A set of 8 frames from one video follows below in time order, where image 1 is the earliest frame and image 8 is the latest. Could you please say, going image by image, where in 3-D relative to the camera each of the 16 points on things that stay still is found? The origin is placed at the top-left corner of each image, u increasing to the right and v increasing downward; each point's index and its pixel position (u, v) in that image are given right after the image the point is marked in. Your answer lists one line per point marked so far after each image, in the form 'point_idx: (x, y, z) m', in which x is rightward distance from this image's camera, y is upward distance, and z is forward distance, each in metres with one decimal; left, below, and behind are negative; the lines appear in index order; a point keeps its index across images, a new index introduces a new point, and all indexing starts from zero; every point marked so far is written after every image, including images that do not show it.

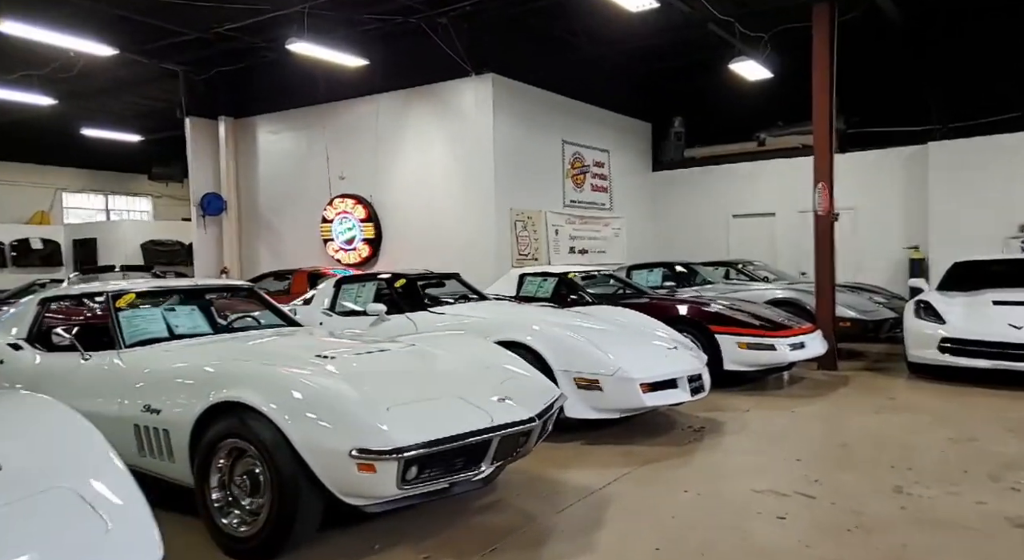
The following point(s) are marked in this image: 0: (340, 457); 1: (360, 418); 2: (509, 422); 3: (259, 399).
0: (-0.7, -0.7, +2.7) m
1: (-0.6, -0.5, +2.8) m
2: (0.0, -0.6, +3.1) m
3: (-1.0, -0.5, +2.9) m
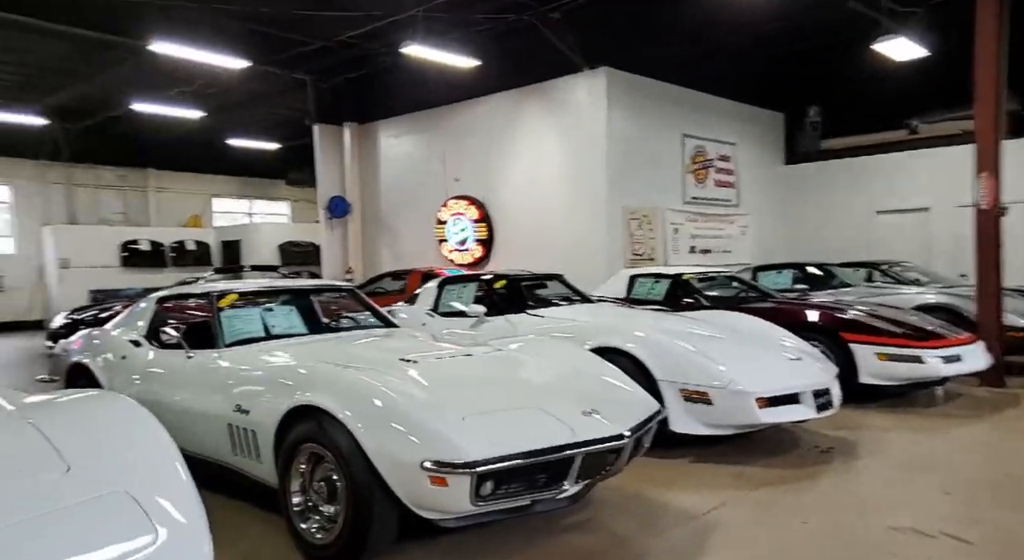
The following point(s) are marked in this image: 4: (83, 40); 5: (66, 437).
0: (-0.4, -0.7, +2.6) m
1: (-0.3, -0.5, +2.6) m
2: (+0.3, -0.6, +2.9) m
3: (-0.7, -0.5, +2.8) m
4: (-5.8, +3.3, +9.7) m
5: (-1.3, -0.5, +2.1) m
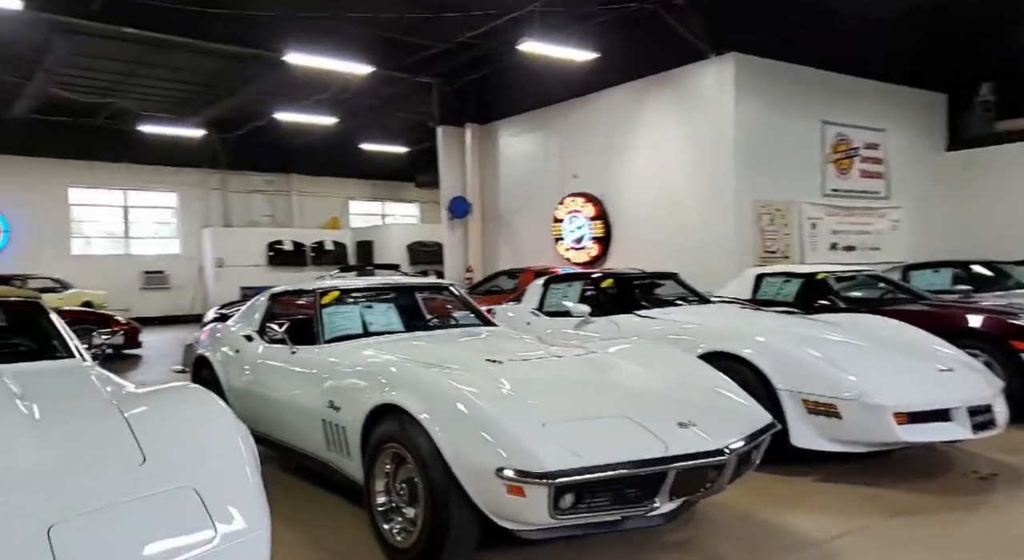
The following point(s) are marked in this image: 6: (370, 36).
0: (-0.1, -0.7, +2.5) m
1: (0.0, -0.5, +2.5) m
2: (+0.6, -0.6, +2.6) m
3: (-0.4, -0.5, +2.7) m
4: (-4.1, +3.3, +10.5) m
5: (-1.1, -0.5, +2.2) m
6: (-1.9, +3.3, +9.7) m
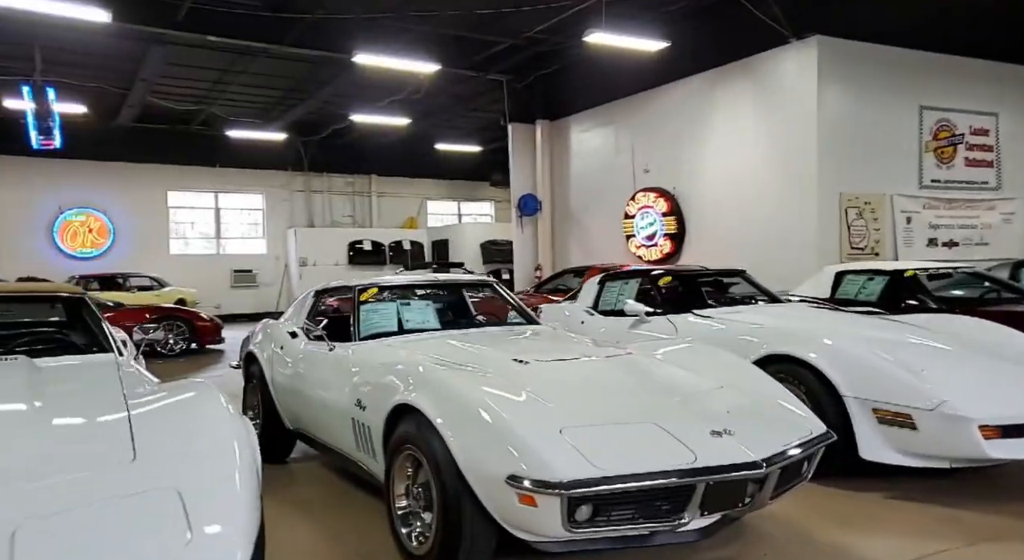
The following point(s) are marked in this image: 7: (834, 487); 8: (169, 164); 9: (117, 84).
0: (0.0, -0.7, +2.3) m
1: (0.0, -0.5, +2.3) m
2: (+0.7, -0.6, +2.4) m
3: (-0.3, -0.5, +2.6) m
4: (-3.1, +3.3, +10.8) m
5: (-1.1, -0.4, +2.1) m
6: (-1.0, +3.3, +9.7) m
7: (+1.6, -1.0, +3.6) m
8: (-7.2, +2.5, +15.2) m
9: (-6.5, +3.2, +11.8) m
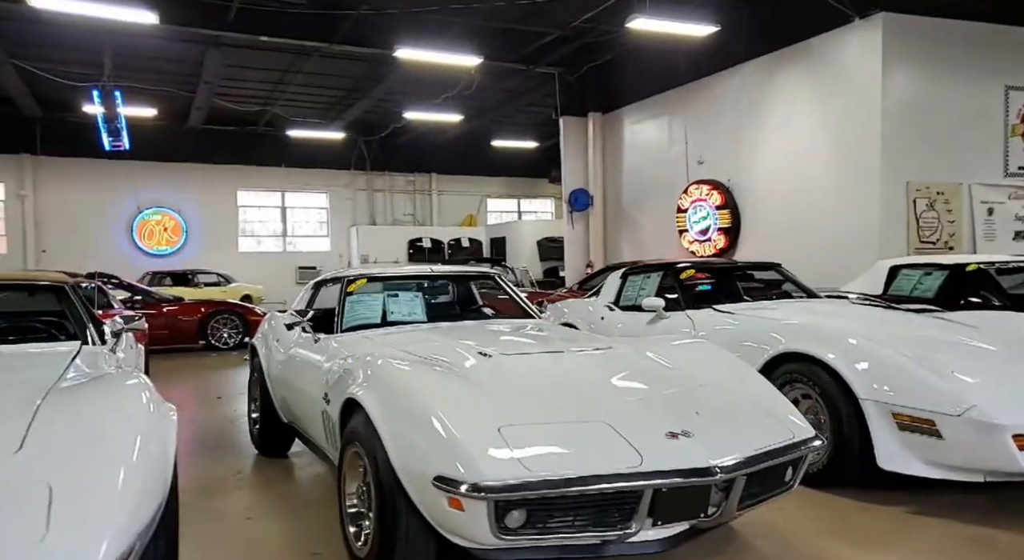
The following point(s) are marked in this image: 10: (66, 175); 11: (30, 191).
0: (-0.3, -0.6, +2.2) m
1: (-0.2, -0.5, +2.2) m
2: (+0.5, -0.6, +2.1) m
3: (-0.5, -0.4, +2.5) m
4: (-2.4, +3.4, +10.9) m
5: (-1.3, -0.4, +2.1) m
6: (-0.4, +3.4, +9.6) m
7: (+1.6, -1.0, +3.3) m
8: (-6.0, +2.6, +15.8) m
9: (-5.7, +3.3, +12.3) m
10: (-8.9, +2.1, +14.4) m
11: (-9.4, +1.8, +14.1) m
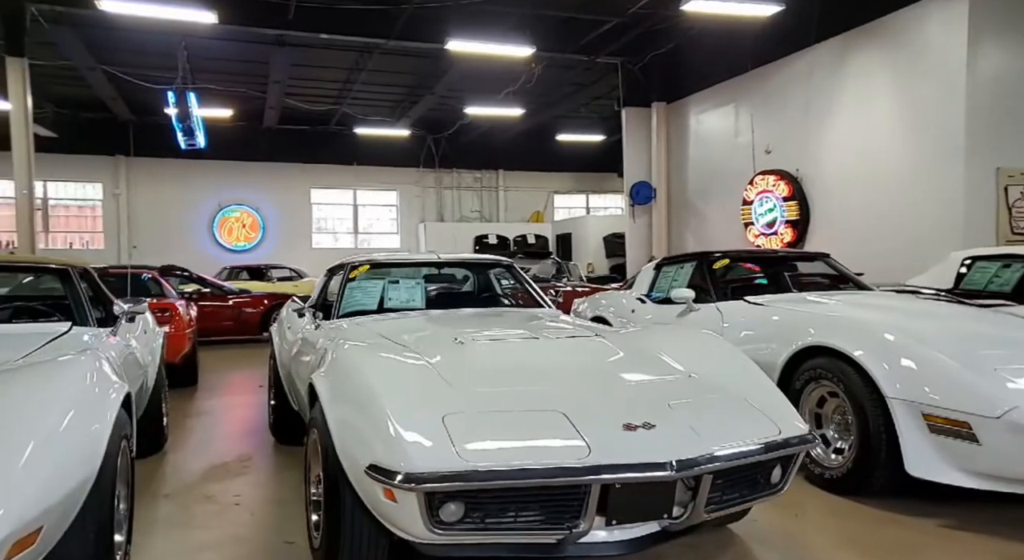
0: (-0.4, -0.6, +2.0) m
1: (-0.3, -0.4, +2.0) m
2: (+0.3, -0.5, +1.9) m
3: (-0.6, -0.4, +2.4) m
4: (-1.5, +3.5, +10.9) m
5: (-1.5, -0.3, +2.1) m
6: (+0.3, +3.5, +9.4) m
7: (+1.5, -0.9, +3.0) m
8: (-4.5, +2.7, +16.2) m
9: (-4.6, +3.4, +12.7) m
10: (-7.6, +2.3, +15.2) m
11: (-8.1, +1.9, +15.0) m
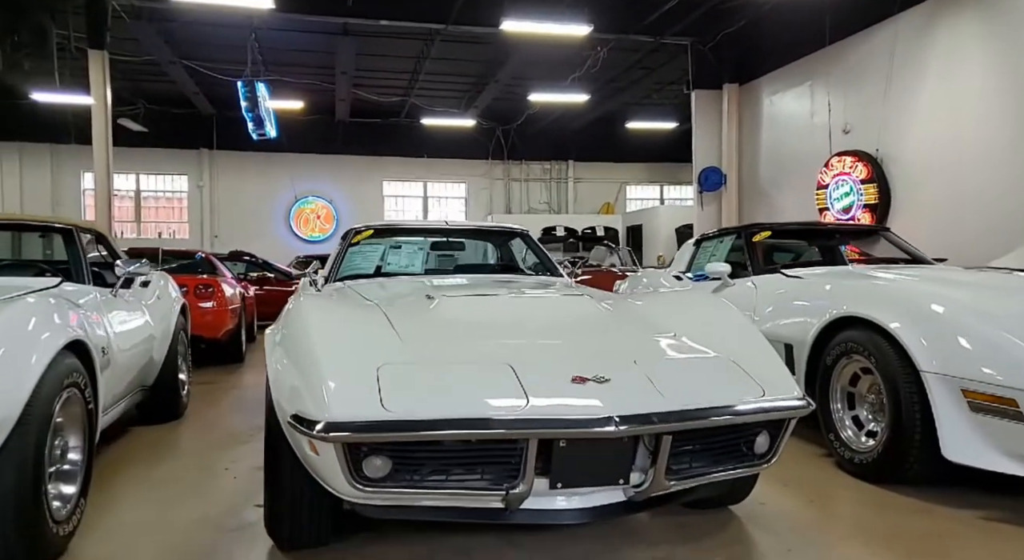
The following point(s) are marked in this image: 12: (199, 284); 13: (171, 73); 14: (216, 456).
0: (-0.6, -0.4, +1.9) m
1: (-0.5, -0.2, +1.9) m
2: (+0.1, -0.3, +1.7) m
3: (-0.7, -0.2, +2.3) m
4: (-0.6, +3.7, +10.8) m
5: (-1.6, -0.1, +2.1) m
6: (+1.1, +3.6, +9.2) m
7: (+1.5, -0.8, +2.6) m
8: (-3.0, +2.9, +16.4) m
9: (-3.4, +3.6, +13.0) m
10: (-6.1, +2.5, +15.8) m
11: (-6.7, +2.1, +15.6) m
12: (-2.6, 0.0, +5.9) m
13: (-5.8, +3.5, +12.1) m
14: (-1.4, -0.8, +3.4) m
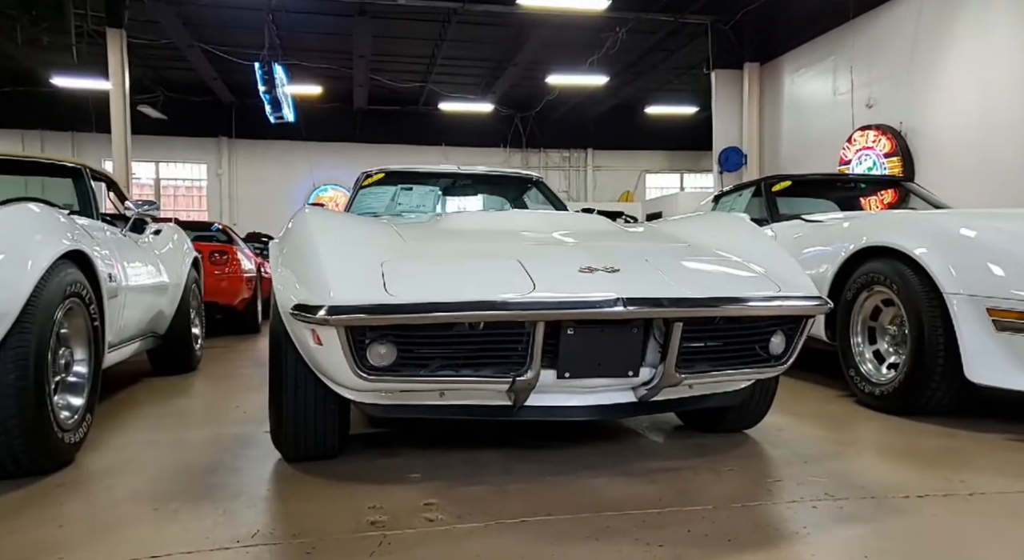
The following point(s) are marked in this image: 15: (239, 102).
0: (-0.6, -0.1, +1.9) m
1: (-0.5, 0.0, +1.9) m
2: (+0.2, -0.1, +1.7) m
3: (-0.7, +0.1, +2.2) m
4: (-0.3, +4.0, +10.8) m
5: (-1.6, +0.1, +2.1) m
6: (+1.3, +3.9, +9.1) m
7: (+1.5, -0.5, +2.5) m
8: (-2.6, +3.2, +16.5) m
9: (-3.1, +3.9, +13.0) m
10: (-5.7, +2.8, +15.9) m
11: (-6.3, +2.4, +15.8) m
12: (-2.4, +0.2, +5.9) m
13: (-5.5, +3.8, +12.2) m
14: (-1.3, -0.6, +3.4) m
15: (-6.0, +3.9, +15.6) m
